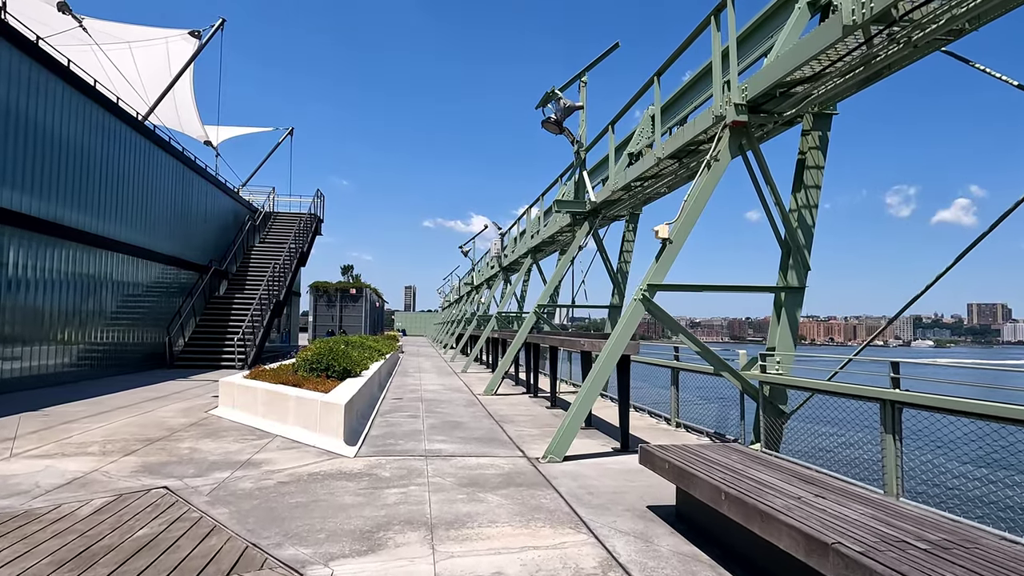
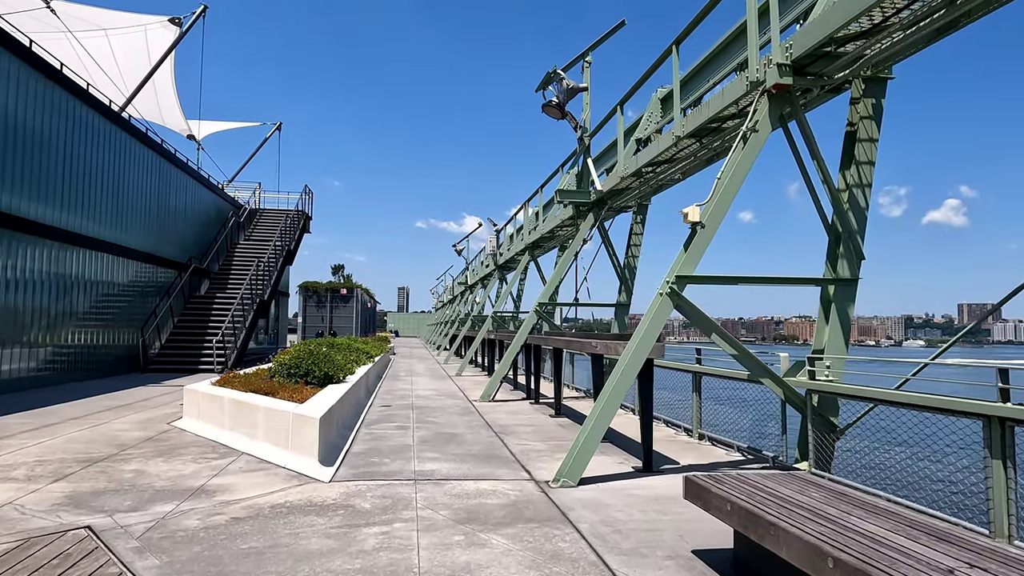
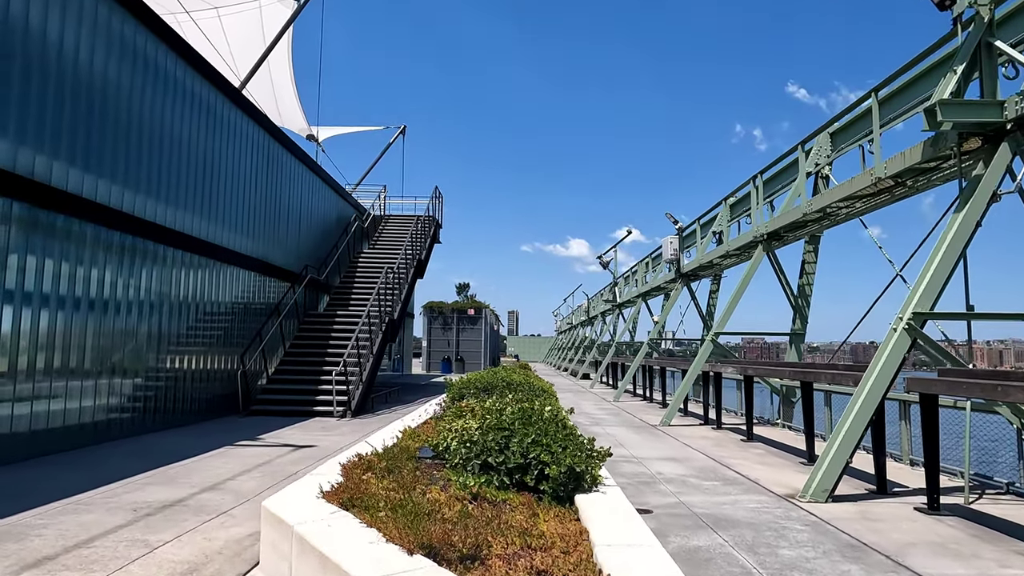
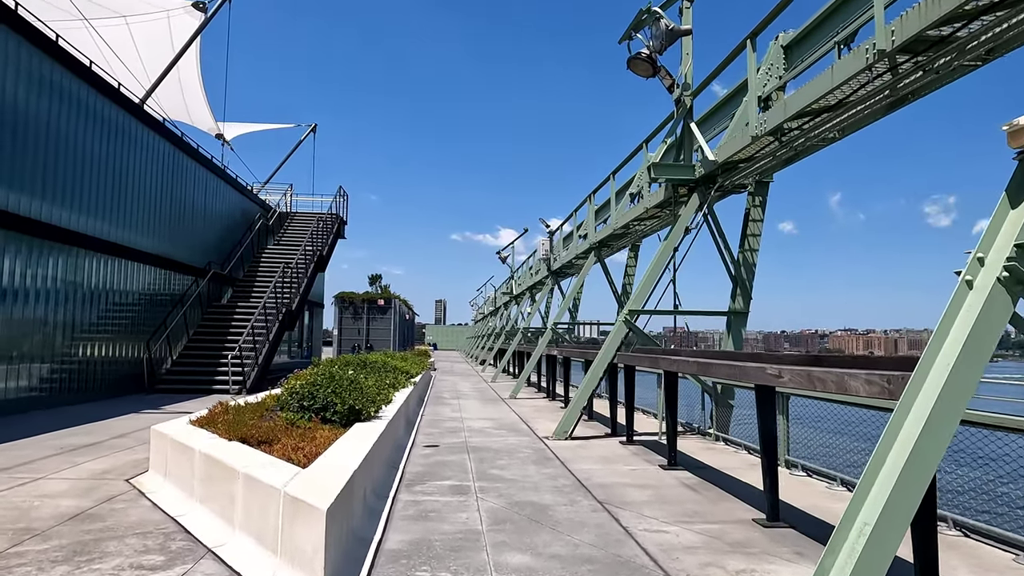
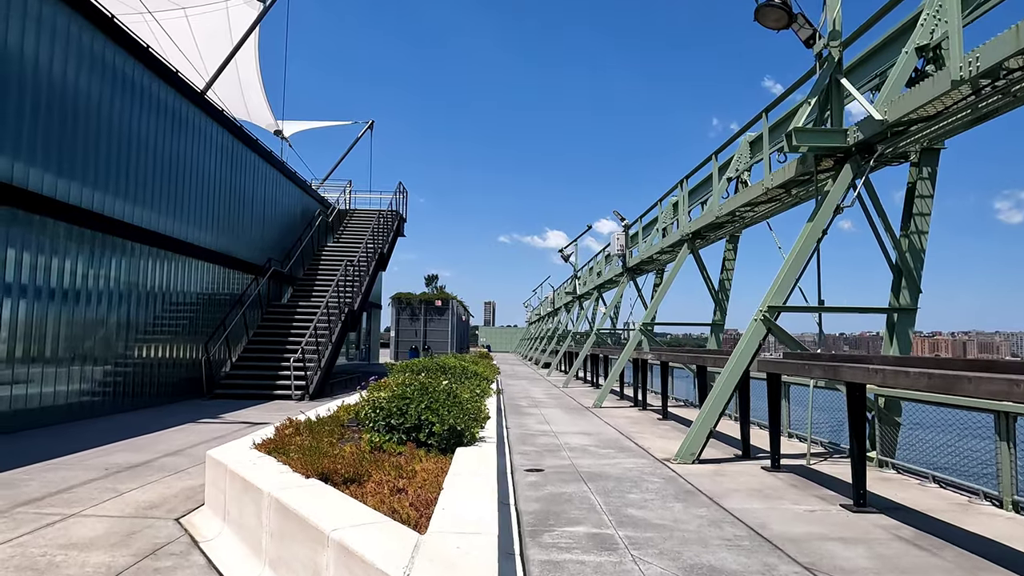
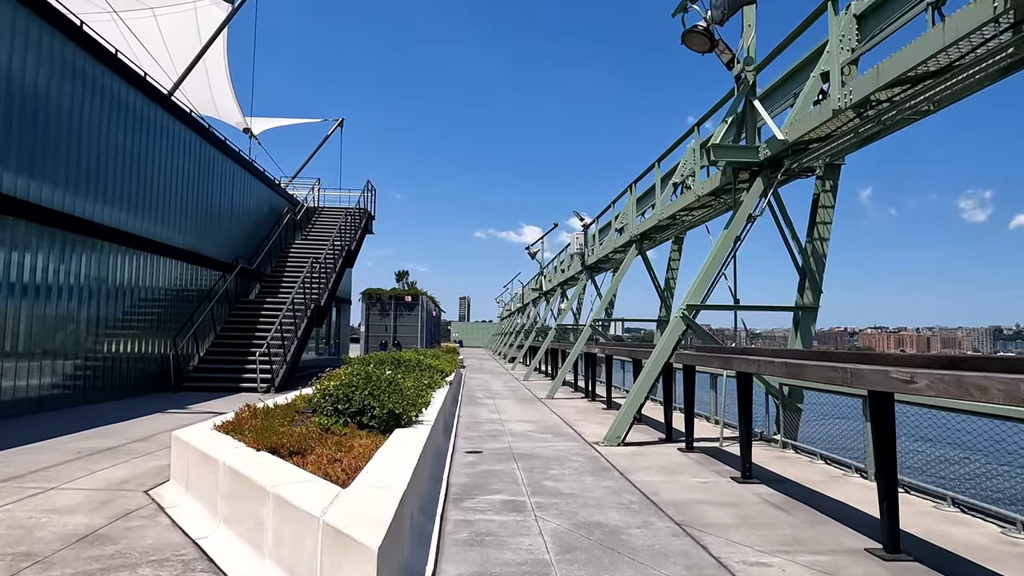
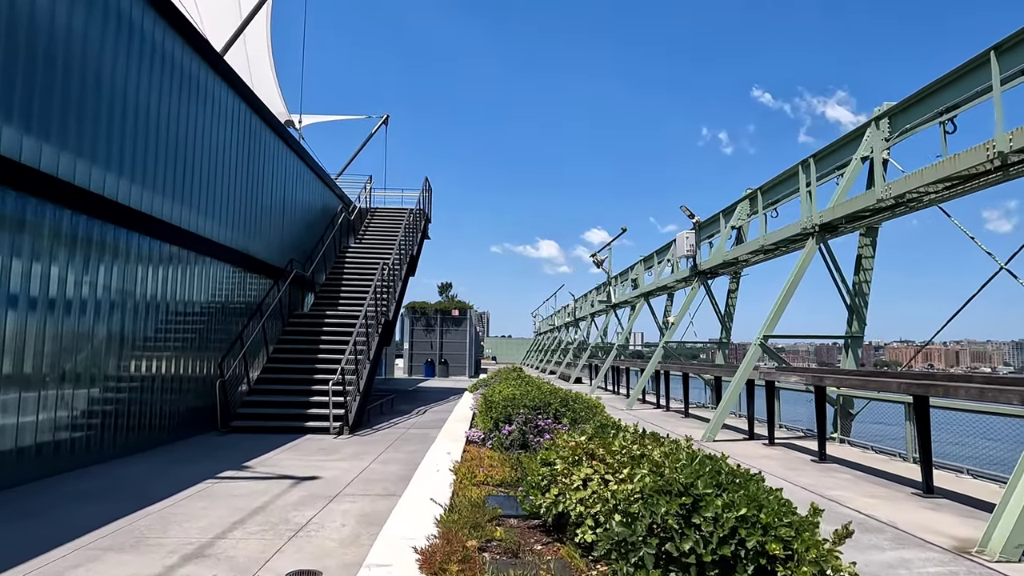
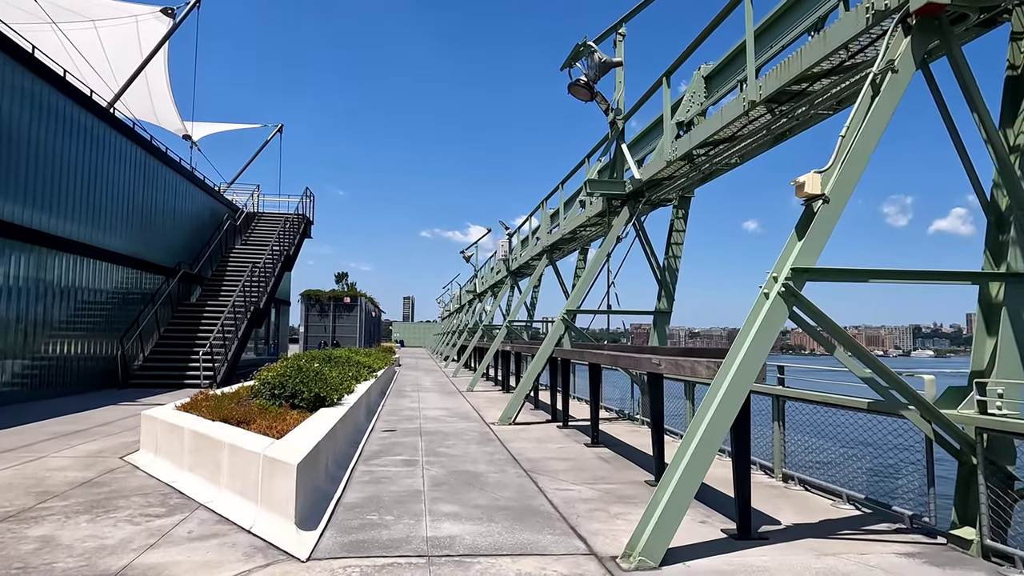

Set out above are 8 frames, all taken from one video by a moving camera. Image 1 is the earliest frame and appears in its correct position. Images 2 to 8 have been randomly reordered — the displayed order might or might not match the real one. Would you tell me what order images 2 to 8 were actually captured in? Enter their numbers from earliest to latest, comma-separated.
2, 8, 4, 6, 5, 3, 7
